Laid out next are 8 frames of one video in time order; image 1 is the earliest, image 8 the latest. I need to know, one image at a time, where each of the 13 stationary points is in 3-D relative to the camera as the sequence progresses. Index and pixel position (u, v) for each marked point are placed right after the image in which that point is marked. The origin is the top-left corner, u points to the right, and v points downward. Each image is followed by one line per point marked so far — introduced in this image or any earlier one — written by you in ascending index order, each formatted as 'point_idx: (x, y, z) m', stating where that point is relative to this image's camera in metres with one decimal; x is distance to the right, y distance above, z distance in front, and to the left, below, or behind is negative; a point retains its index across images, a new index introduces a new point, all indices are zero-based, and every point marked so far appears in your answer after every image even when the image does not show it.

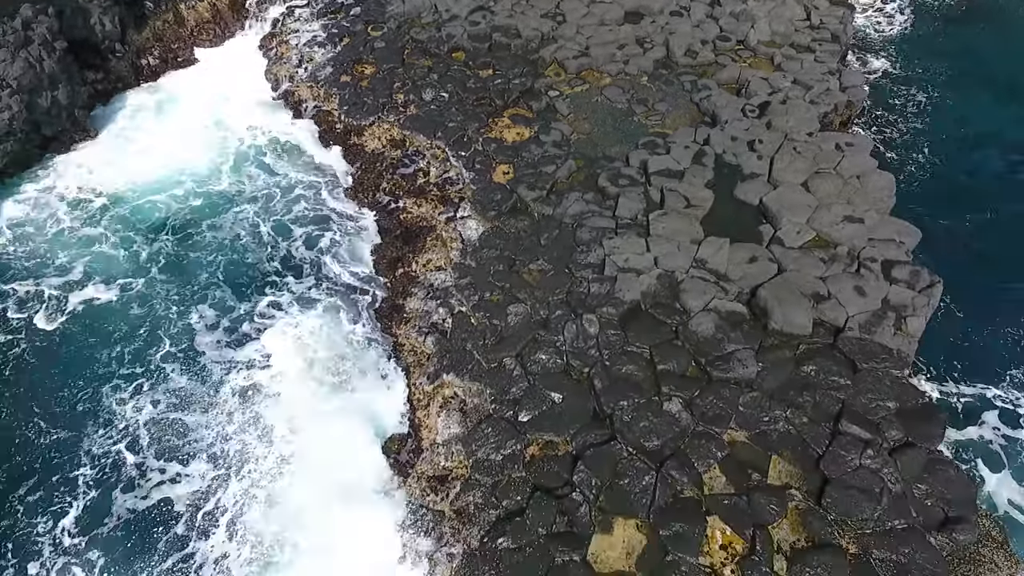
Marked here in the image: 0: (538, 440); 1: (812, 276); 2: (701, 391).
0: (+0.5, -3.1, +15.0) m
1: (+6.7, +0.3, +16.7) m
2: (+3.8, -2.1, +15.2) m
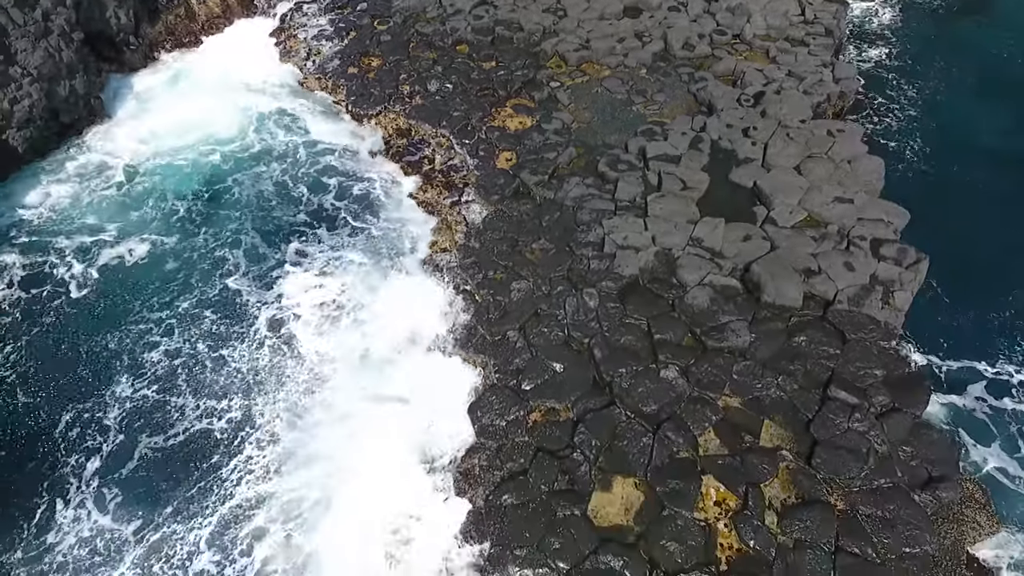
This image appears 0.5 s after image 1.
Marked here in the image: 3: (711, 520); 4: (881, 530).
0: (+0.6, -2.5, +15.7) m
1: (+6.8, +0.9, +17.4) m
2: (+3.9, -1.5, +15.9) m
3: (+3.7, -4.3, +13.9) m
4: (+6.8, -4.4, +13.9) m
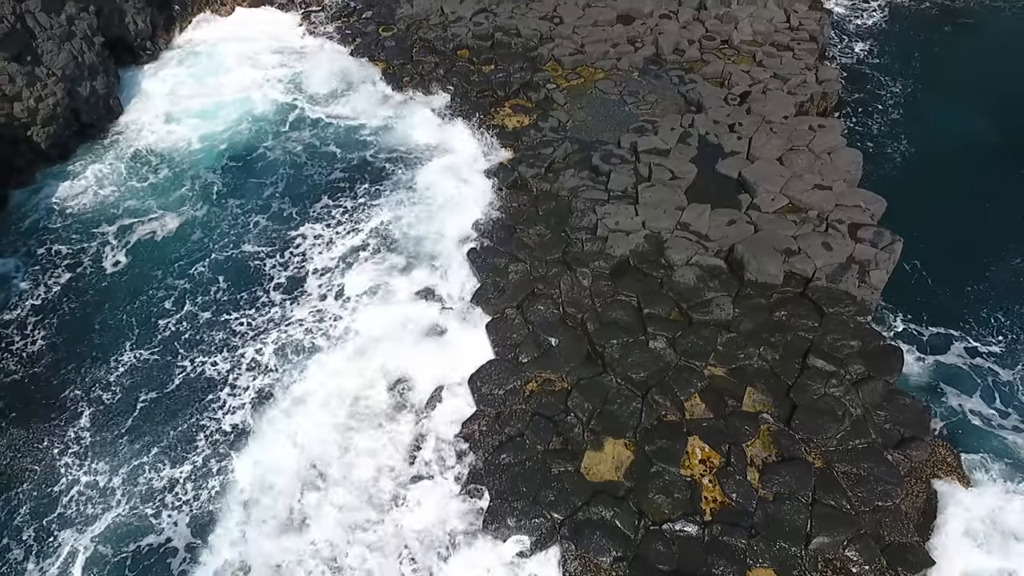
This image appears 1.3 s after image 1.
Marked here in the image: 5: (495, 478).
0: (+0.6, -2.0, +16.7) m
1: (+6.7, +1.4, +18.5) m
2: (+3.8, -1.0, +16.9) m
3: (+3.6, -3.7, +14.8) m
4: (+6.7, -3.9, +14.8) m
5: (-0.4, -3.9, +15.3) m
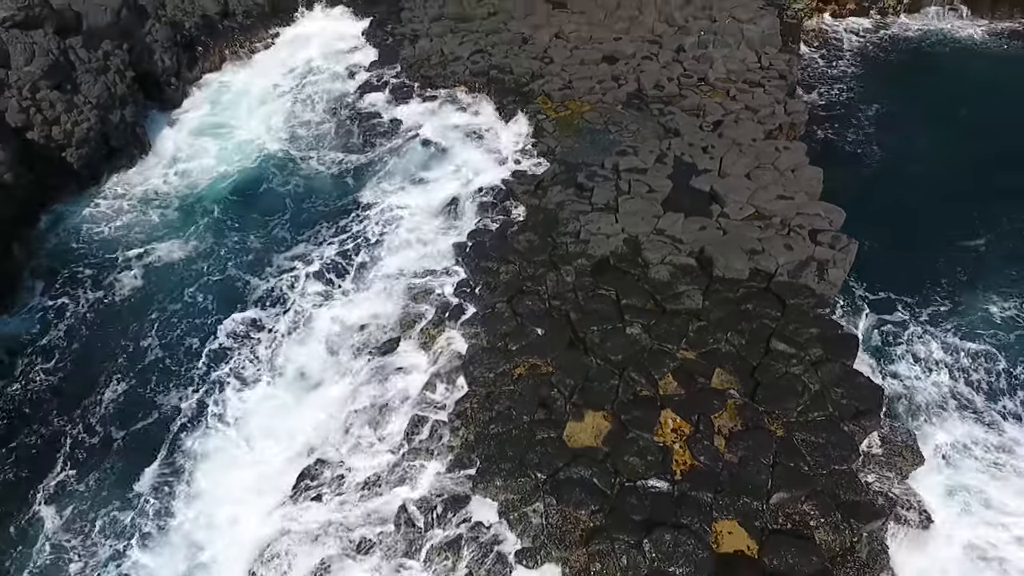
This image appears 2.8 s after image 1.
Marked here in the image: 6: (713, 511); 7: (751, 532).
0: (+0.3, -1.8, +18.3) m
1: (+6.5, +1.4, +20.4) m
2: (+3.6, -0.8, +18.6) m
3: (+3.4, -3.3, +16.3) m
4: (+6.5, -3.5, +16.3) m
5: (-0.6, -3.6, +16.7) m
6: (+4.0, -4.5, +15.1) m
7: (+4.7, -4.8, +14.9) m
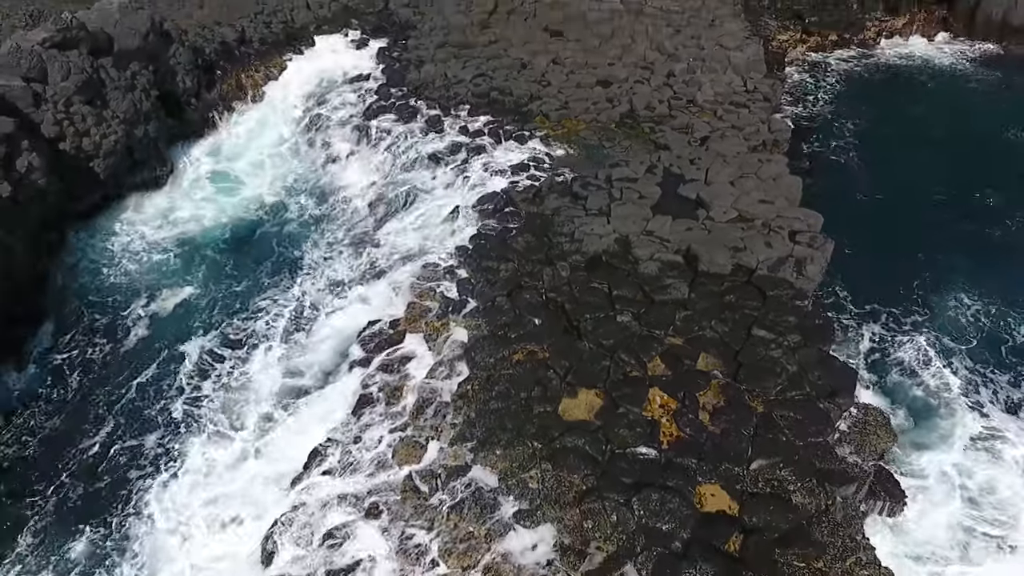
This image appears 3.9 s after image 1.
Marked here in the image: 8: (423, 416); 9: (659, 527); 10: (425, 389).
0: (+0.3, -1.6, +19.6) m
1: (+6.4, +1.5, +21.8) m
2: (+3.6, -0.6, +20.0) m
3: (+3.3, -3.0, +17.5) m
4: (+6.4, -3.1, +17.5) m
5: (-0.7, -3.2, +17.9) m
6: (+4.0, -4.0, +16.3) m
7: (+4.7, -4.4, +16.1) m
8: (-2.2, -3.2, +18.7) m
9: (+3.0, -4.9, +15.5) m
10: (-2.3, -2.6, +19.4) m
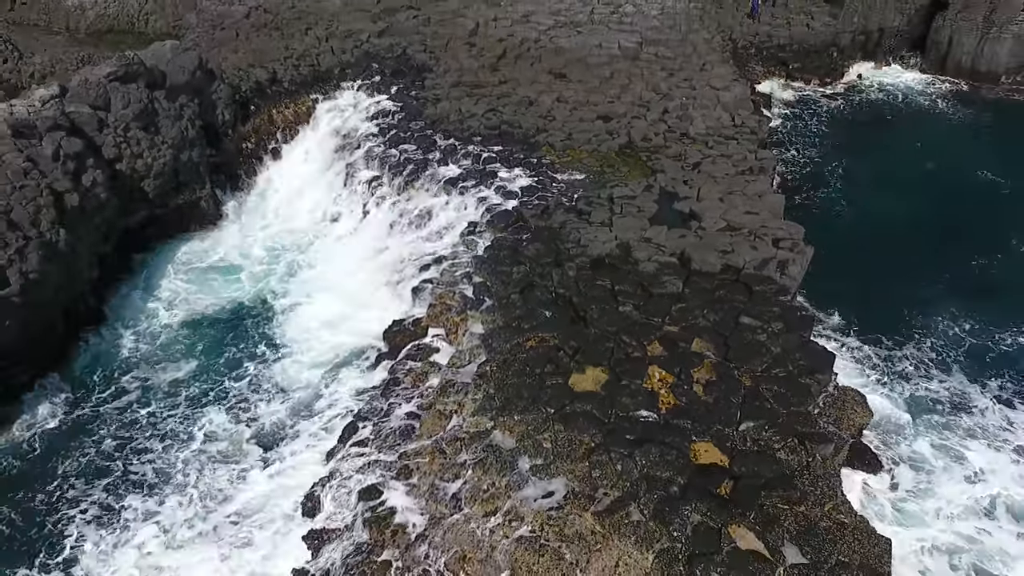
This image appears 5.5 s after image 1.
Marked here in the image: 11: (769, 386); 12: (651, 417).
0: (+0.7, -1.4, +21.9) m
1: (+6.8, +1.6, +24.4) m
2: (+4.0, -0.4, +22.4) m
3: (+3.7, -2.6, +19.7) m
4: (+6.8, -2.8, +19.7) m
5: (-0.3, -2.9, +20.1) m
6: (+4.4, -3.6, +18.4) m
7: (+5.1, -3.9, +18.2) m
8: (-1.8, -2.9, +20.9) m
9: (+3.4, -4.4, +17.6) m
10: (-1.9, -2.4, +21.6) m
11: (+6.8, -2.6, +20.0) m
12: (+3.5, -3.2, +18.9) m
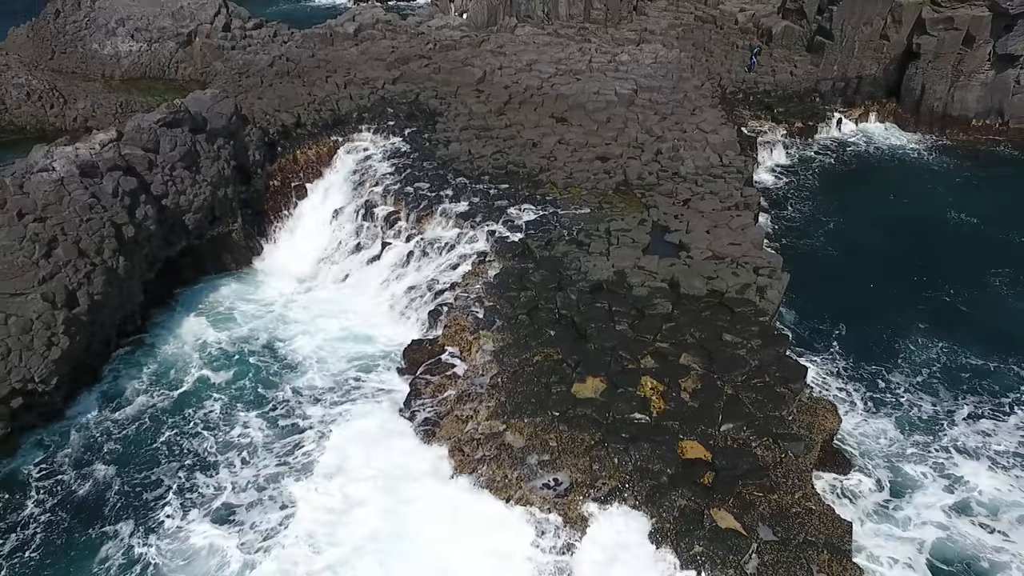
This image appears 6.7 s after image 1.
0: (+1.0, -2.1, +24.7) m
1: (+7.1, +0.7, +27.3) m
2: (+4.3, -1.1, +25.2) m
3: (+4.0, -3.2, +22.4) m
4: (+7.1, -3.4, +22.4) m
5: (0.0, -3.5, +22.8) m
6: (+4.7, -4.1, +21.1) m
7: (+5.4, -4.4, +20.8) m
8: (-1.6, -3.5, +23.6) m
9: (+3.7, -4.8, +20.2) m
10: (-1.6, -3.1, +24.3) m
11: (+7.1, -3.2, +22.7) m
12: (+3.8, -3.8, +21.5) m
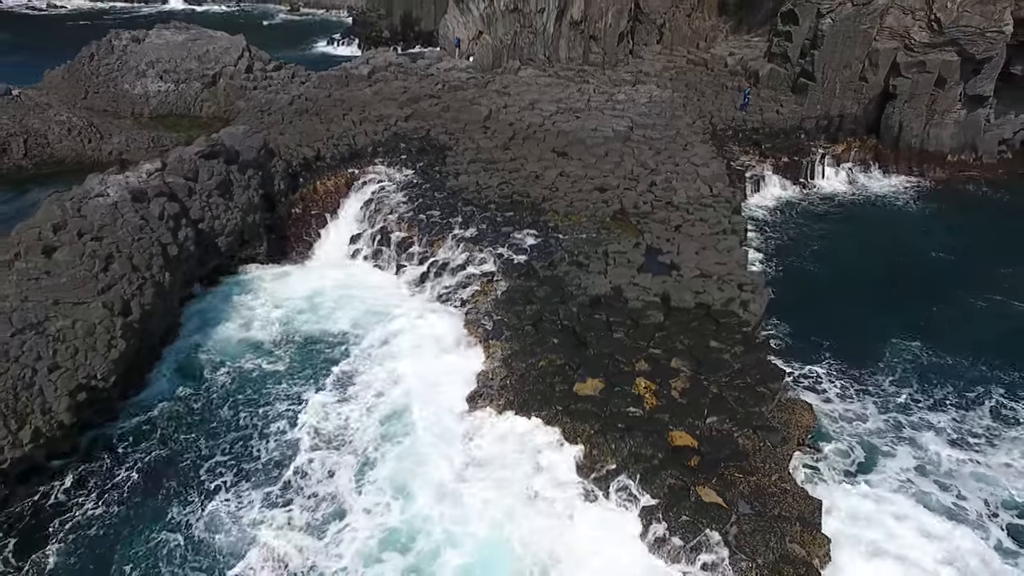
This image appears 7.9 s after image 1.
0: (+1.2, -2.5, +27.3) m
1: (+7.4, +0.2, +30.1) m
2: (+4.5, -1.6, +27.9) m
3: (+4.3, -3.5, +25.1) m
4: (+7.4, -3.7, +25.0) m
5: (+0.3, -3.8, +25.4) m
6: (+5.0, -4.4, +23.7) m
7: (+5.6, -4.6, +23.4) m
8: (-1.3, -3.9, +26.2) m
9: (+4.0, -5.0, +22.8) m
10: (-1.3, -3.5, +26.9) m
11: (+7.3, -3.5, +25.3) m
12: (+4.0, -4.0, +24.1) m
